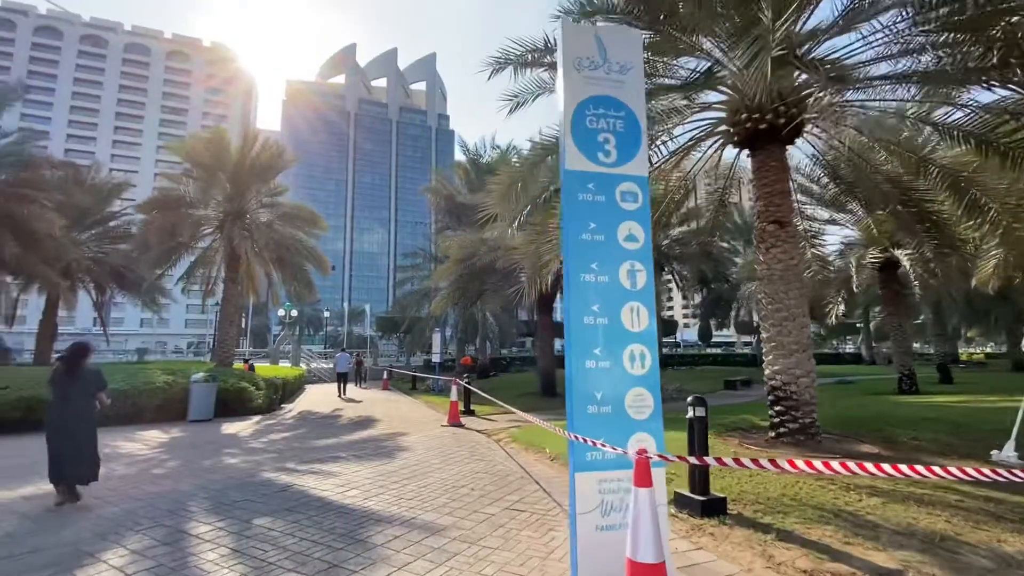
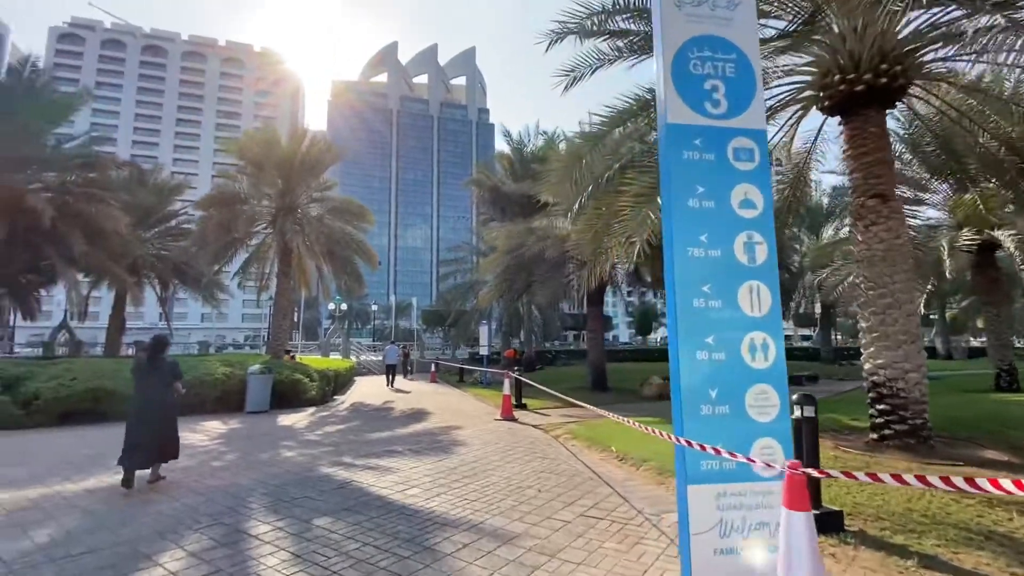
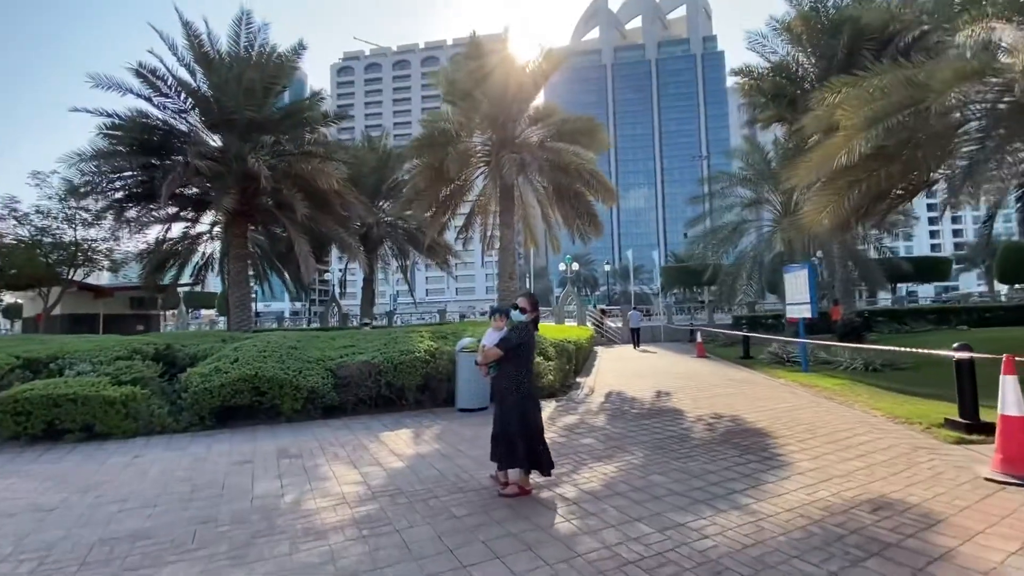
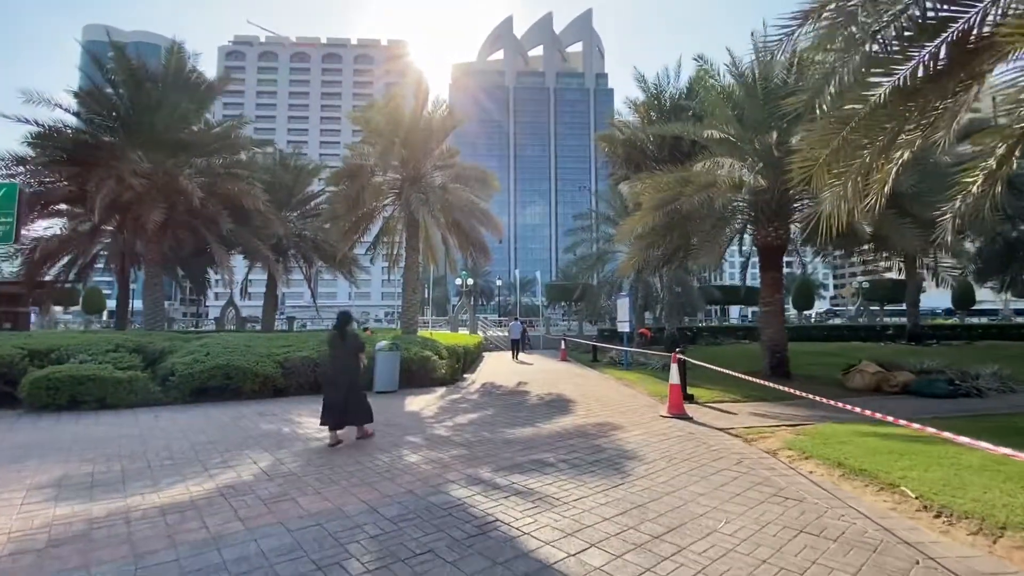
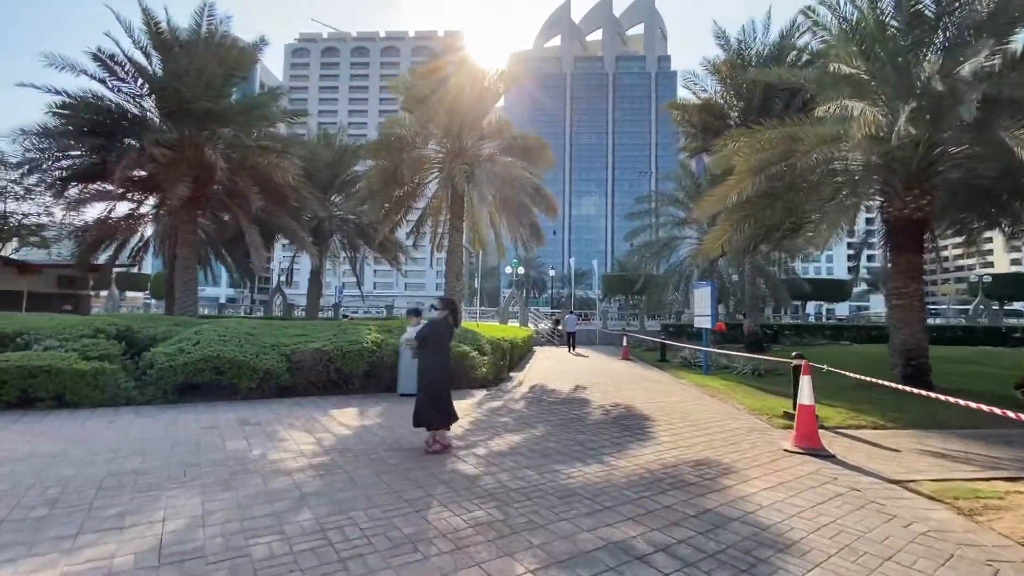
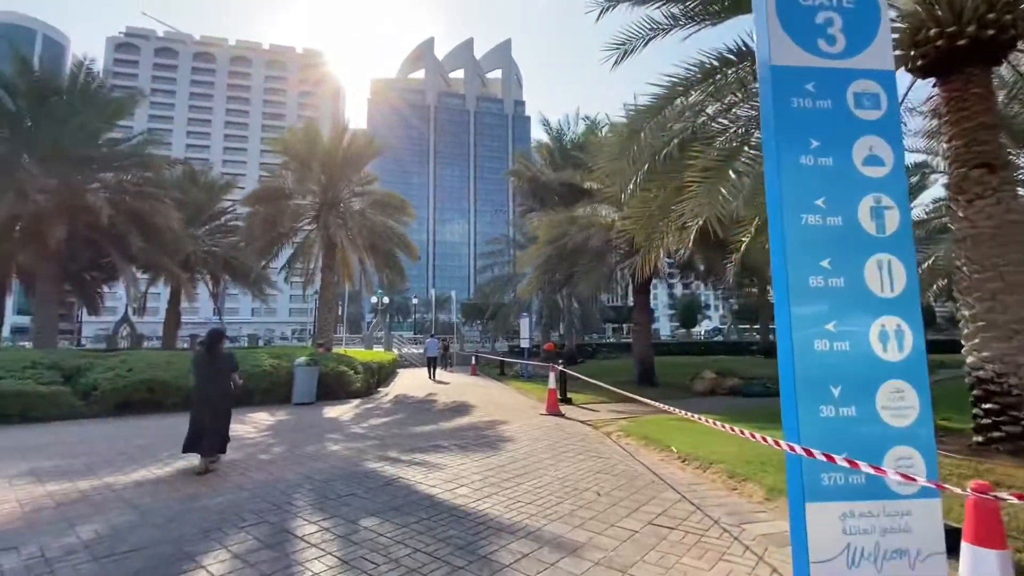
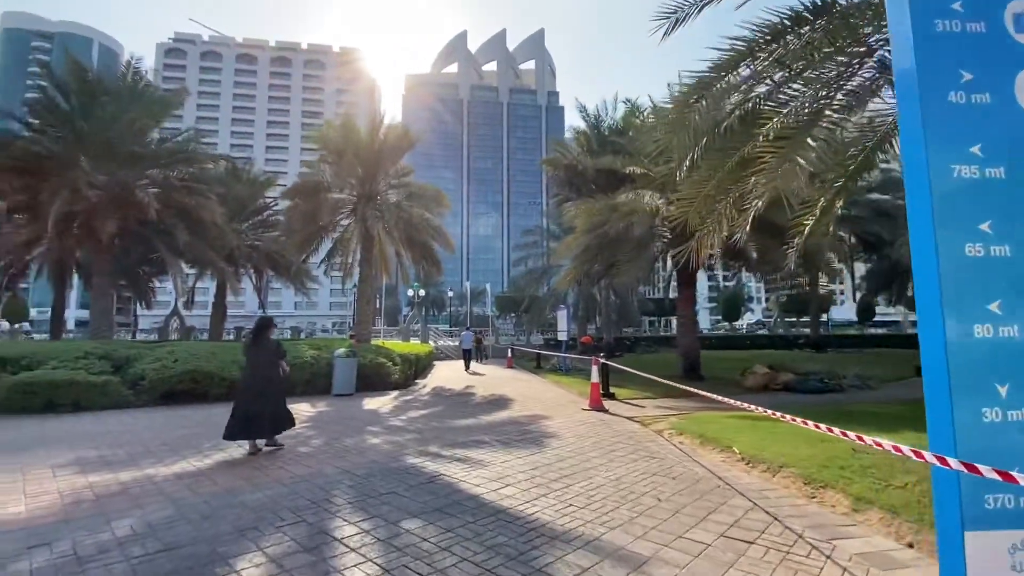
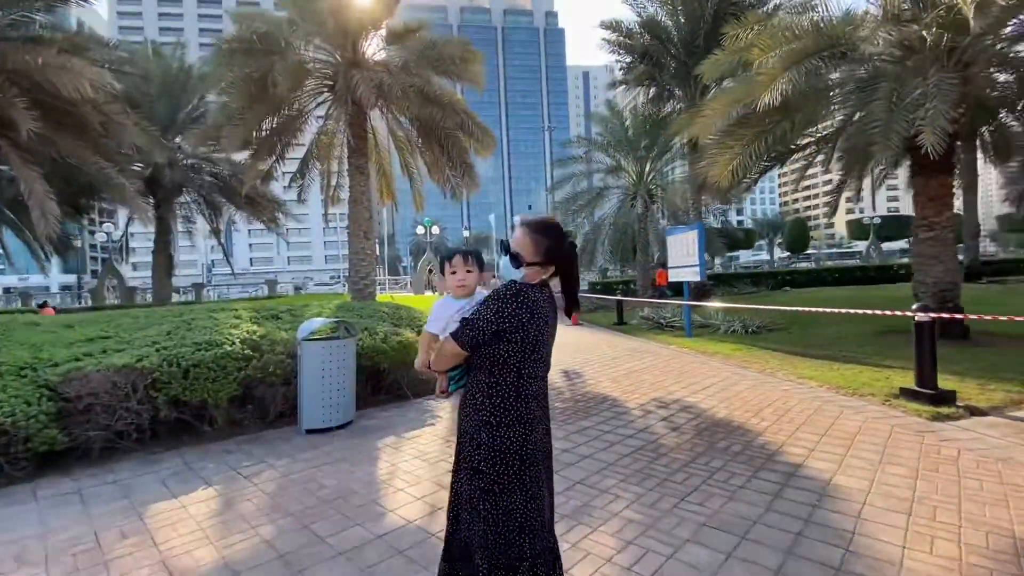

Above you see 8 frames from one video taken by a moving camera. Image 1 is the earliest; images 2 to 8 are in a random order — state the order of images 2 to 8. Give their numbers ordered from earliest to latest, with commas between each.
2, 6, 7, 4, 5, 3, 8
